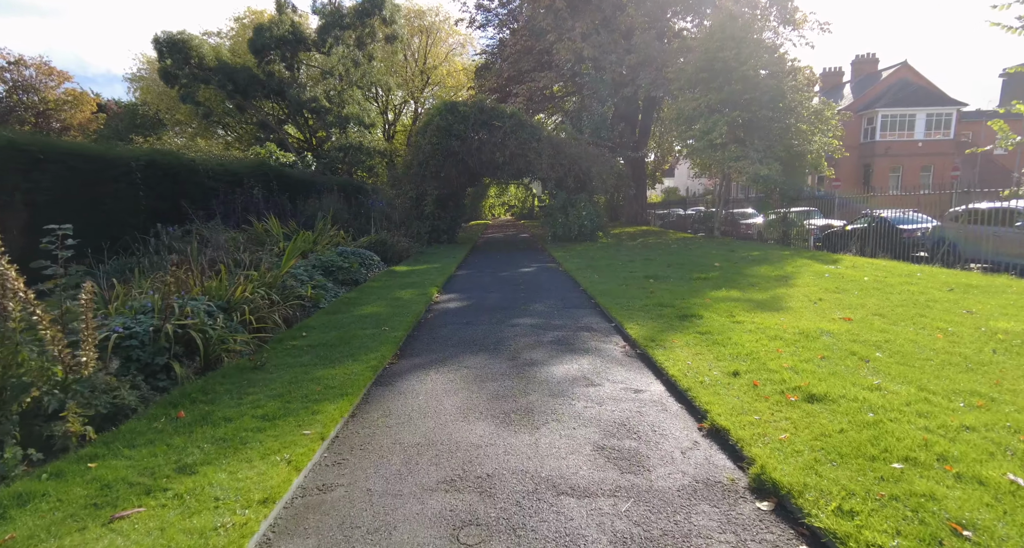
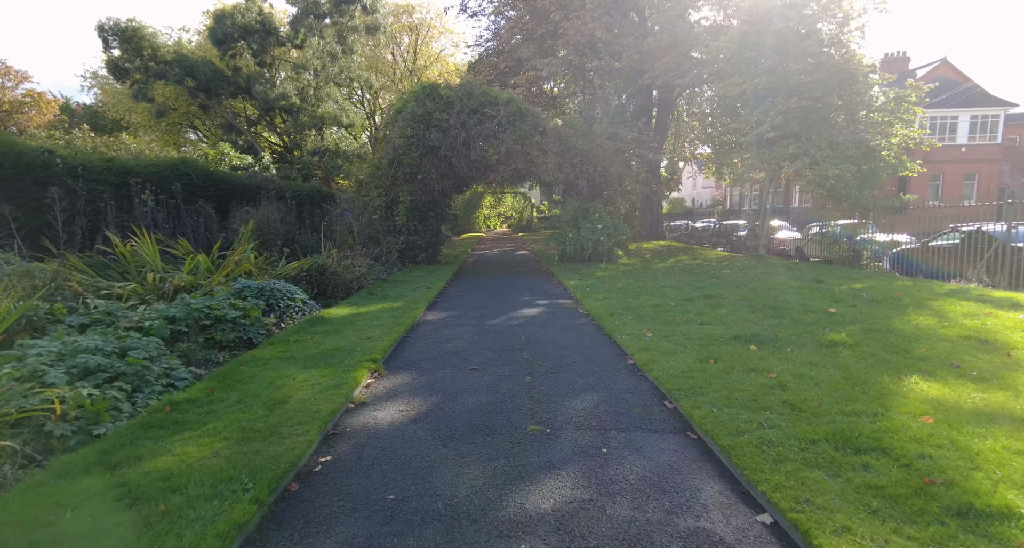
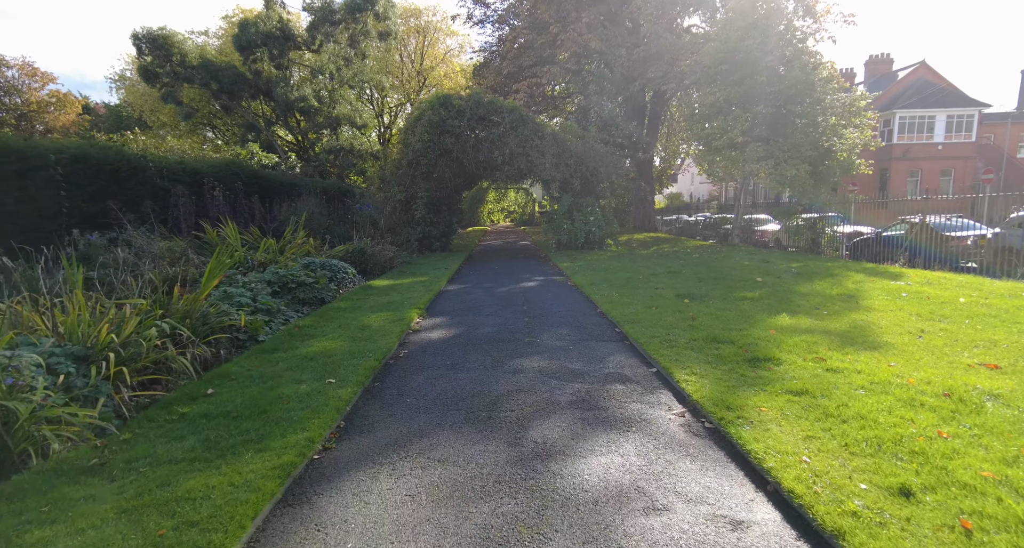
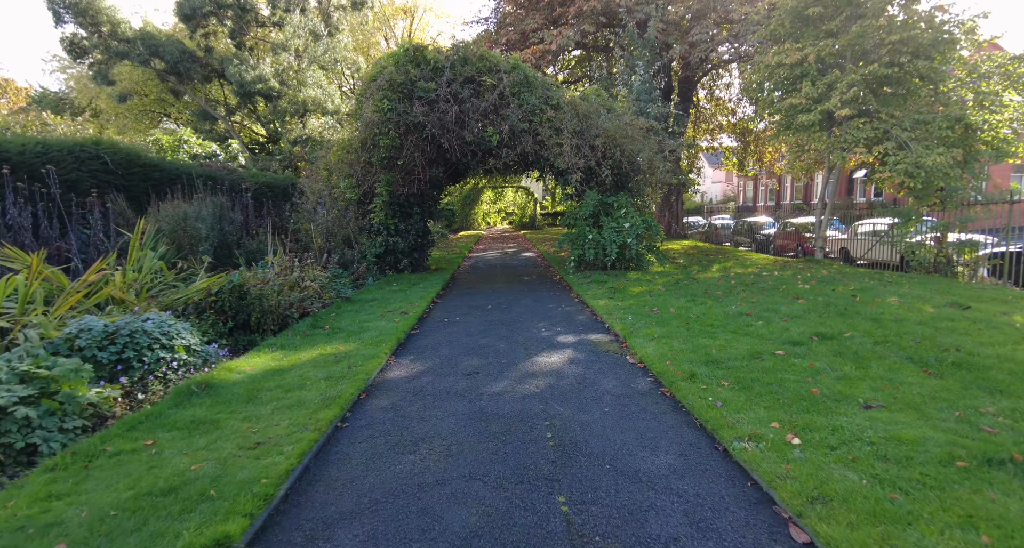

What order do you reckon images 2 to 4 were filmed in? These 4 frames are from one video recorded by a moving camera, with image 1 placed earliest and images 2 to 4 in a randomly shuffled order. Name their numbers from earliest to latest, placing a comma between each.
3, 2, 4
